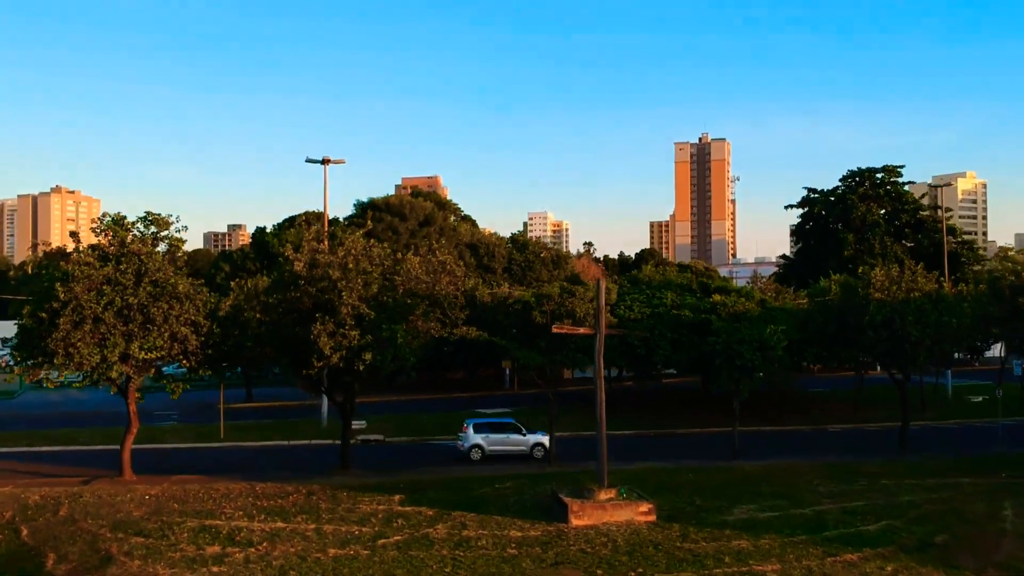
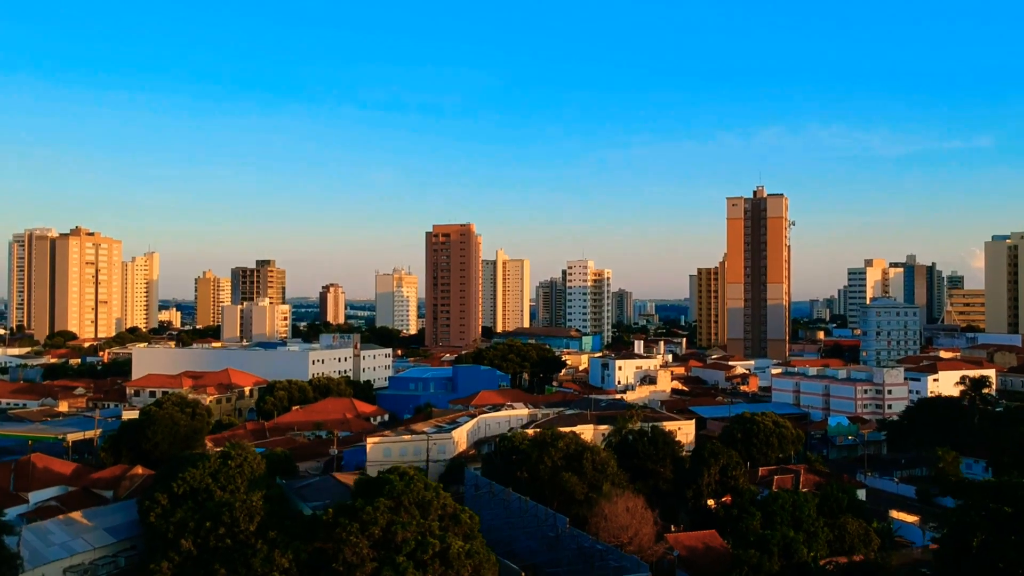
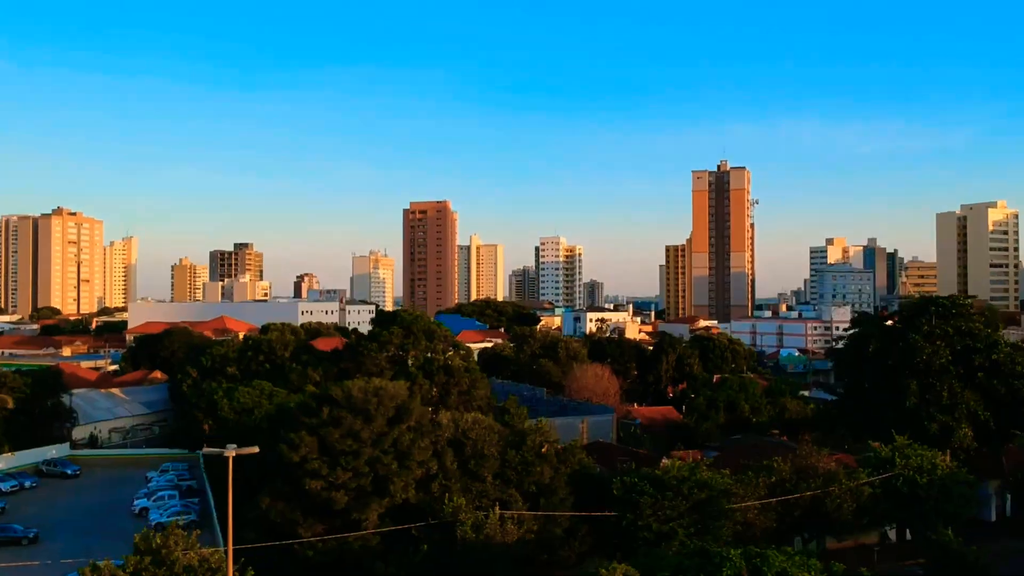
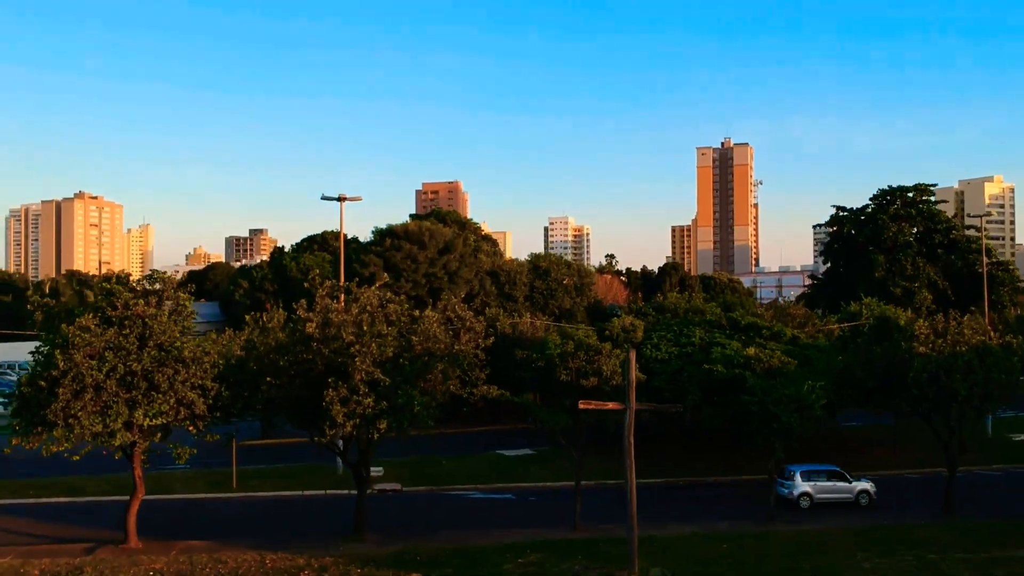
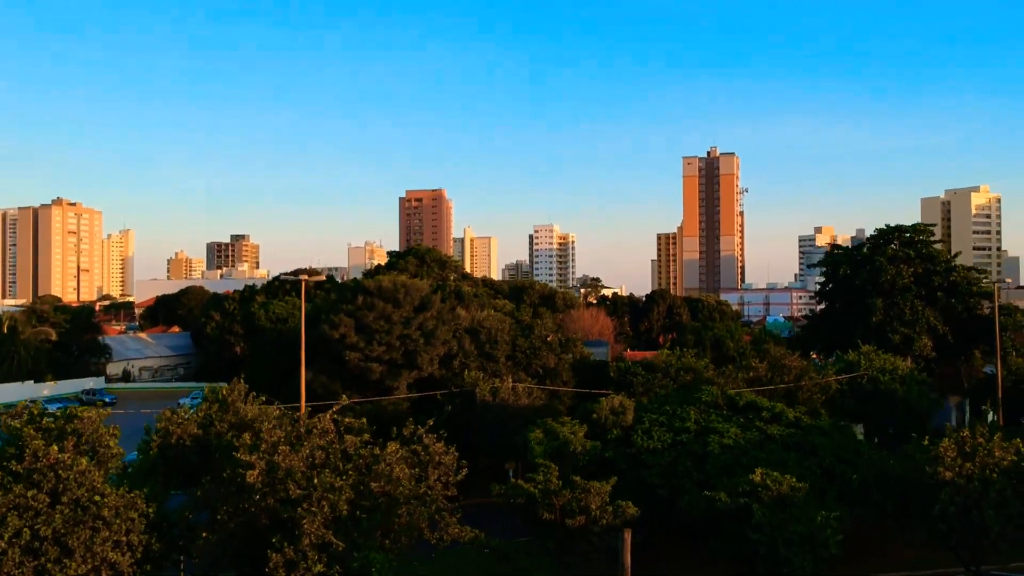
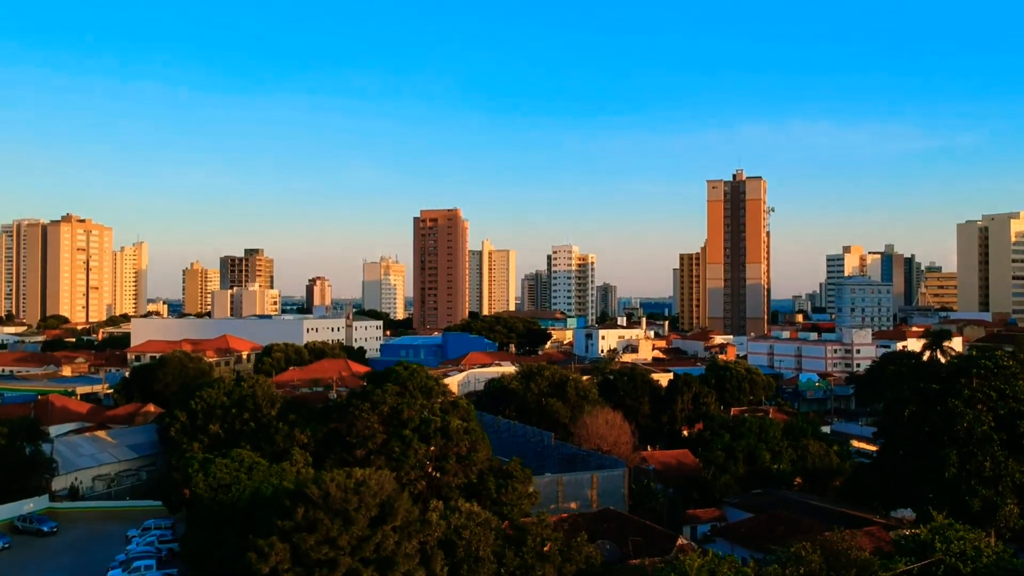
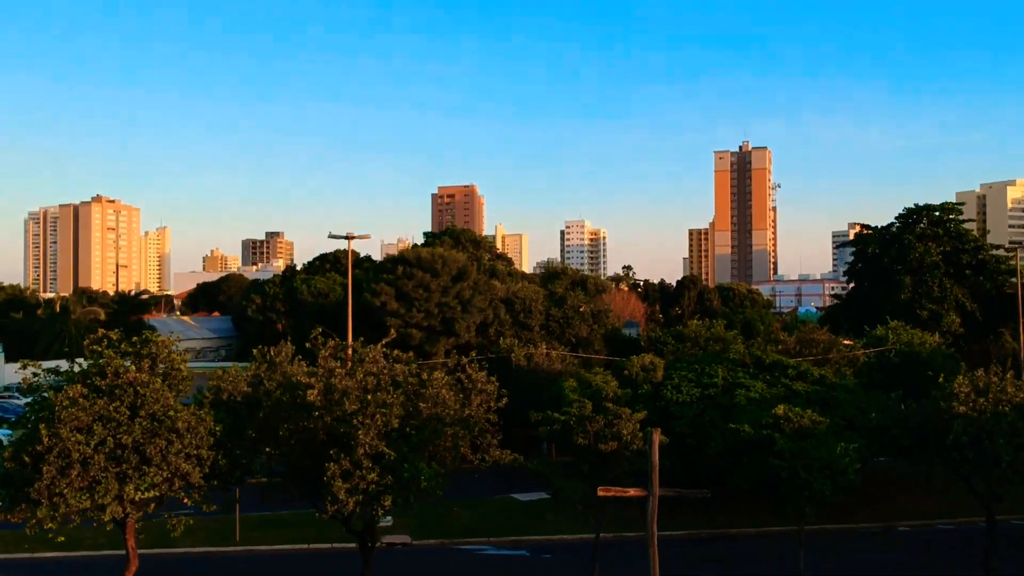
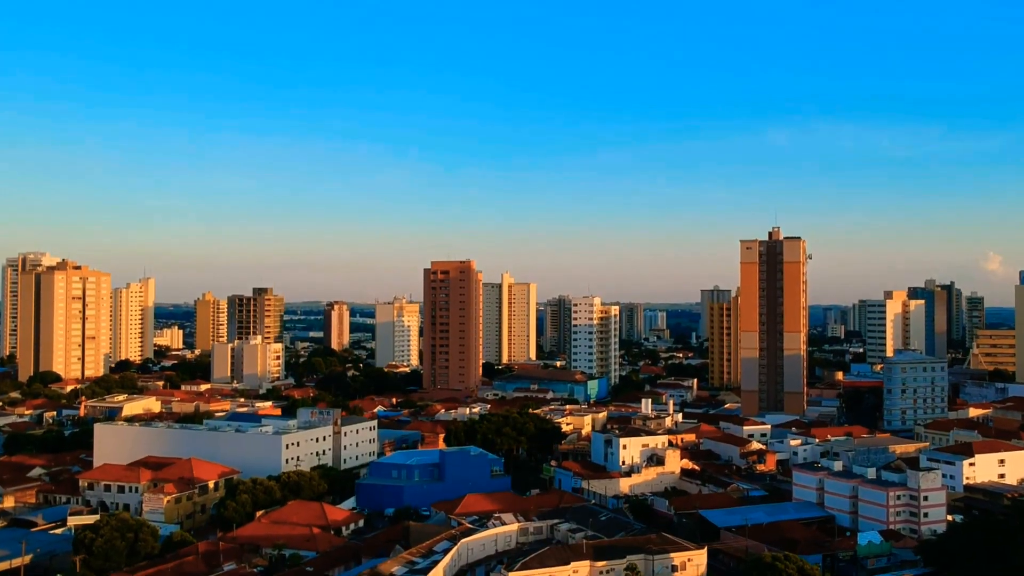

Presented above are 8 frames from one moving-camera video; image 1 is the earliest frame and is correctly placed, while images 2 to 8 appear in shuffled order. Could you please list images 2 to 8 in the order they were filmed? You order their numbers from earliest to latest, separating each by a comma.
4, 7, 5, 3, 6, 2, 8
